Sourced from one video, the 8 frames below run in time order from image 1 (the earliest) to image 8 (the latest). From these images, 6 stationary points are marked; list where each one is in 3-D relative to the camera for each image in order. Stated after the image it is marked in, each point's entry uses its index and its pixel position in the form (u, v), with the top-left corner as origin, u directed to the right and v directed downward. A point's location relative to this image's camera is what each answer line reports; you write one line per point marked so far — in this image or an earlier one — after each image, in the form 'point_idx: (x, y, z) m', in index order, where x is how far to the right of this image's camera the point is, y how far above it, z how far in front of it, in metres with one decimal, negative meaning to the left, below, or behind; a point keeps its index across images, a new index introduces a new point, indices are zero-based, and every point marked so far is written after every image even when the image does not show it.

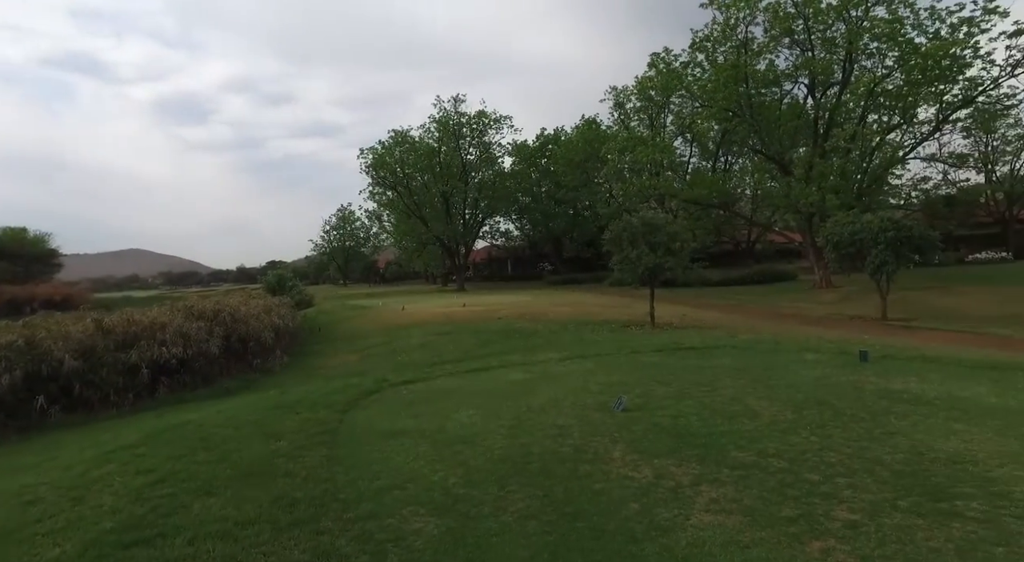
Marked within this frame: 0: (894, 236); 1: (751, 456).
0: (+12.6, +1.5, +19.9) m
1: (+2.3, -1.7, +5.9) m
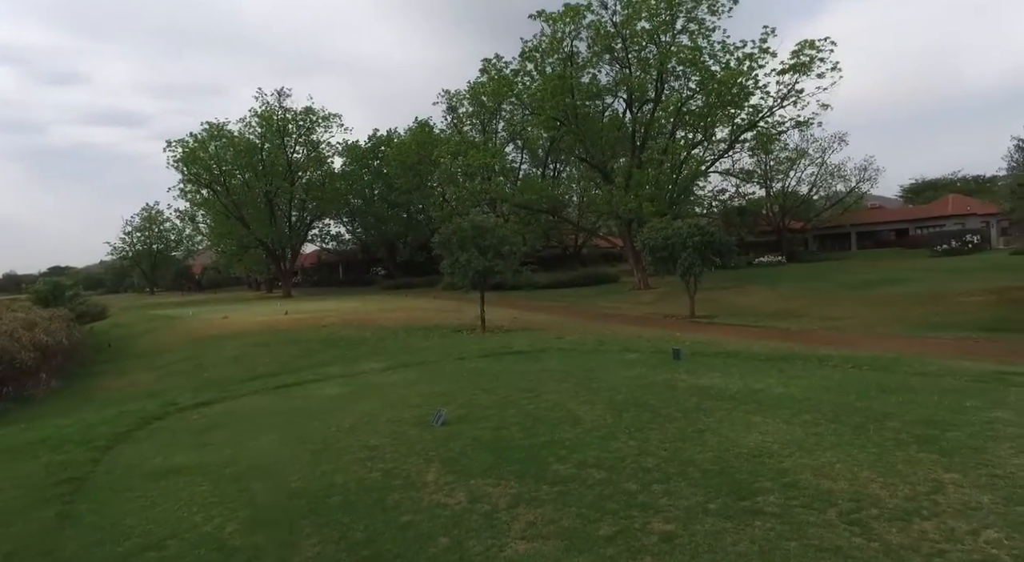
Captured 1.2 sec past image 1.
0: (+6.7, +1.5, +21.8) m
1: (+0.6, -1.7, +5.6) m
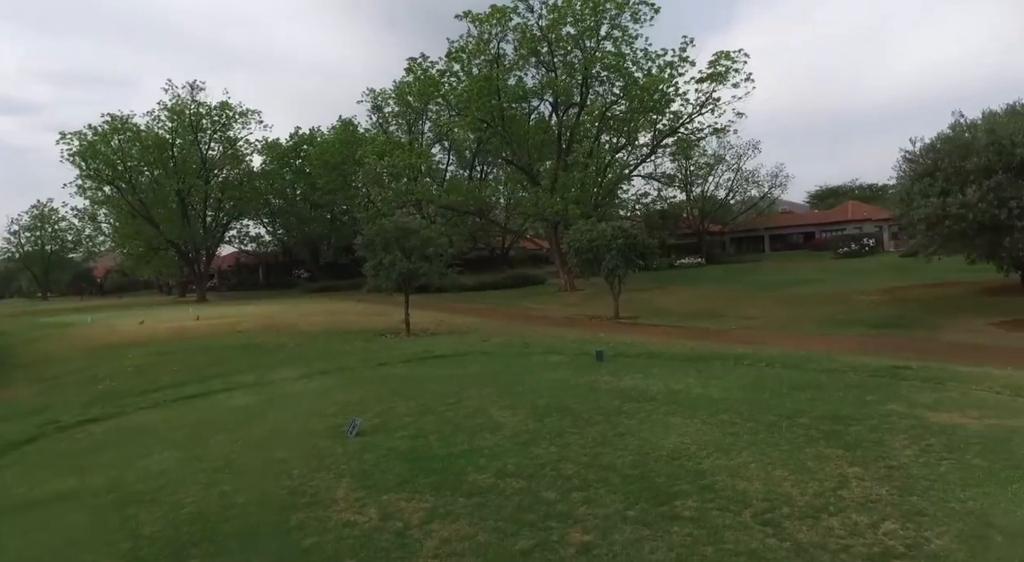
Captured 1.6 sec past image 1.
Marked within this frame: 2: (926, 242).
0: (+4.0, +1.4, +22.2) m
1: (-0.2, -1.8, +5.4) m
2: (+10.2, +0.9, +14.8) m
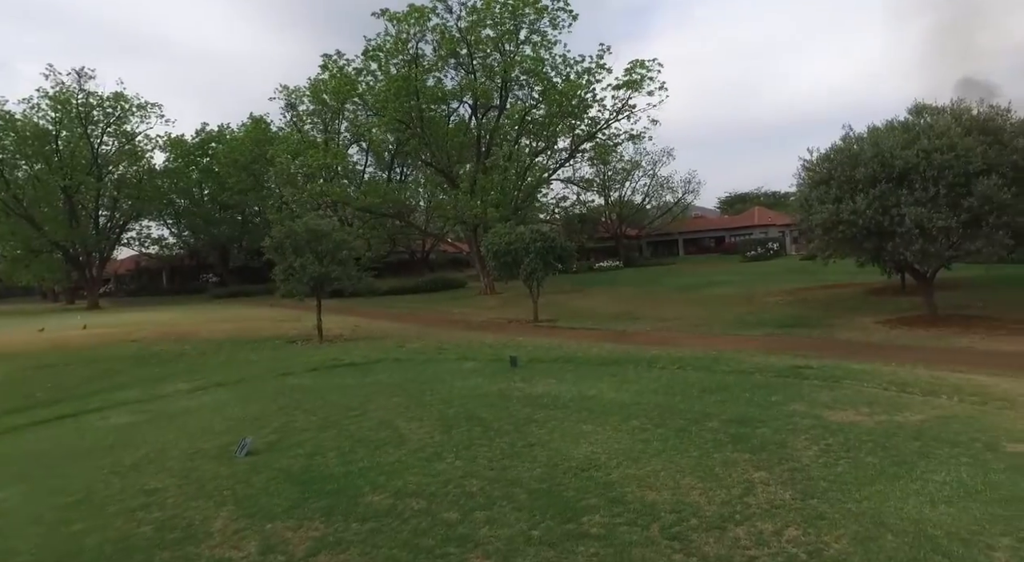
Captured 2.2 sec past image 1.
0: (+1.0, +1.3, +22.2) m
1: (-1.0, -1.8, +4.9) m
2: (+8.0, +0.9, +15.6) m
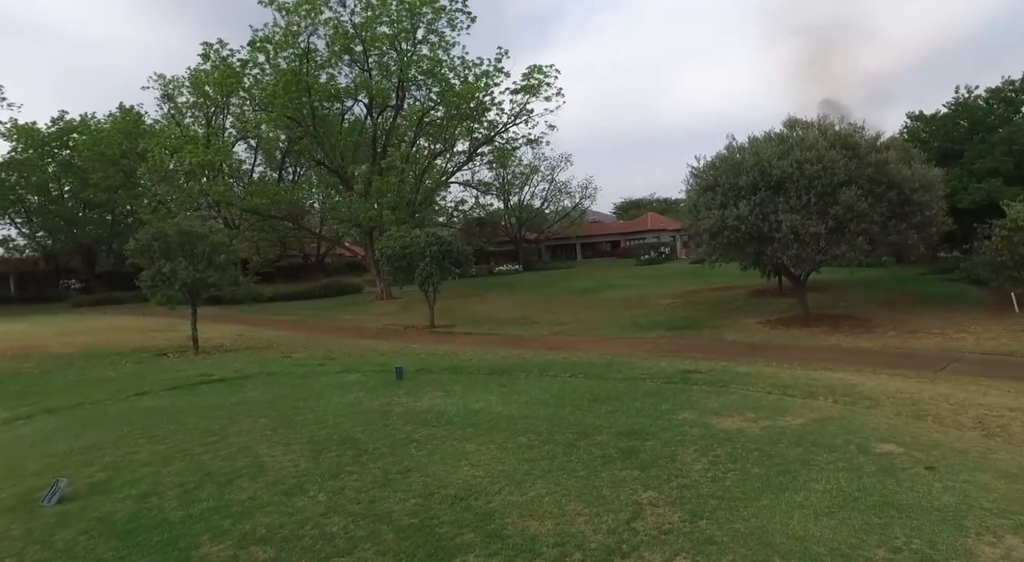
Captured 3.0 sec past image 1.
0: (-2.7, +1.1, +21.5) m
1: (-2.0, -1.9, +4.2) m
2: (+5.3, +0.8, +16.1) m
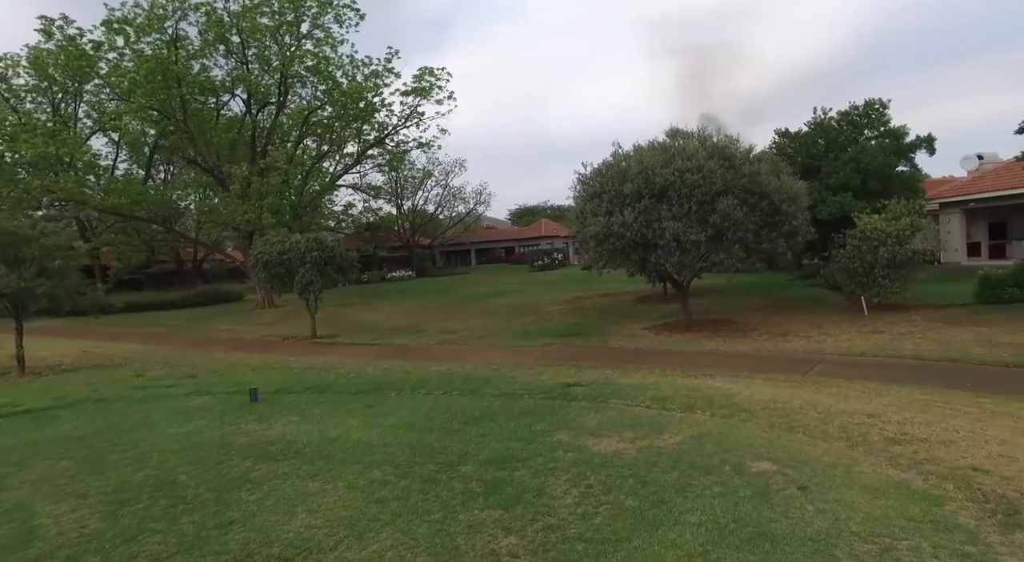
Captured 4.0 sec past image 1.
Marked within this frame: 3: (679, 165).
0: (-6.5, +0.9, +20.1) m
1: (-2.9, -1.9, +3.1) m
2: (+2.2, +0.6, +16.1) m
3: (+4.1, +2.9, +14.9) m
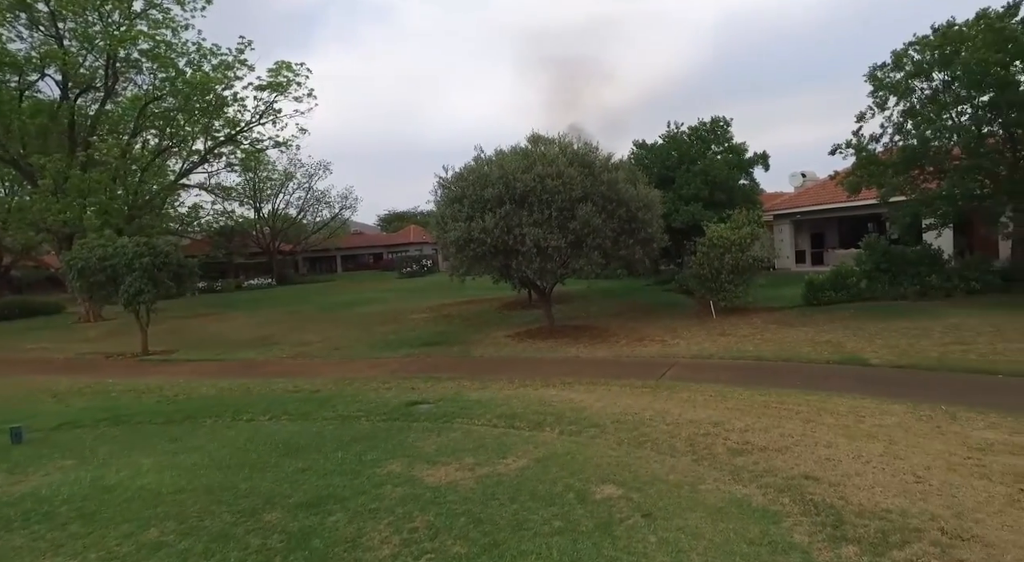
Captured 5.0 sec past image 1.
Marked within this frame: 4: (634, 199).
0: (-10.8, +0.6, +17.7) m
1: (-3.7, -2.0, +1.7) m
2: (-1.4, +0.4, +15.5) m
3: (+0.7, +2.7, +14.8) m
4: (+3.2, +2.2, +15.7) m
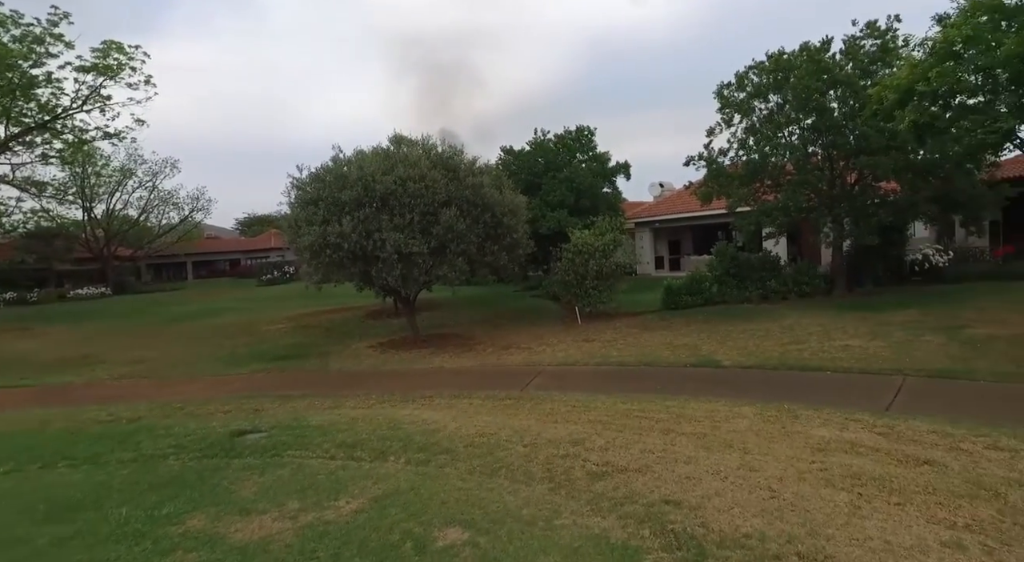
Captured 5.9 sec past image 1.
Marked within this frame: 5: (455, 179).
0: (-14.3, +0.3, +14.5) m
1: (-4.1, -2.0, +0.3) m
2: (-4.7, +0.2, +14.3) m
3: (-2.5, +2.5, +14.0) m
4: (-0.3, +2.0, +15.5) m
5: (-1.4, +2.5, +14.9) m
